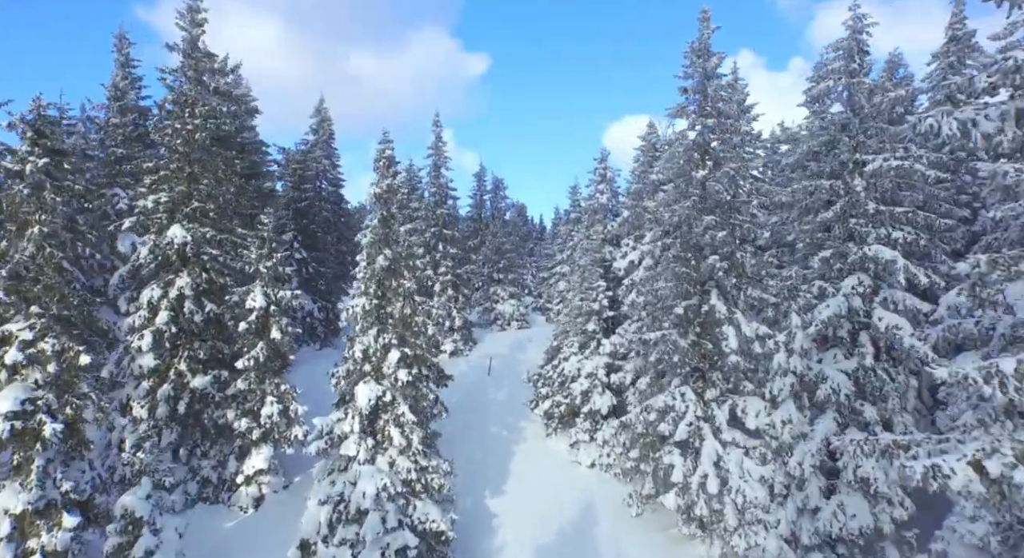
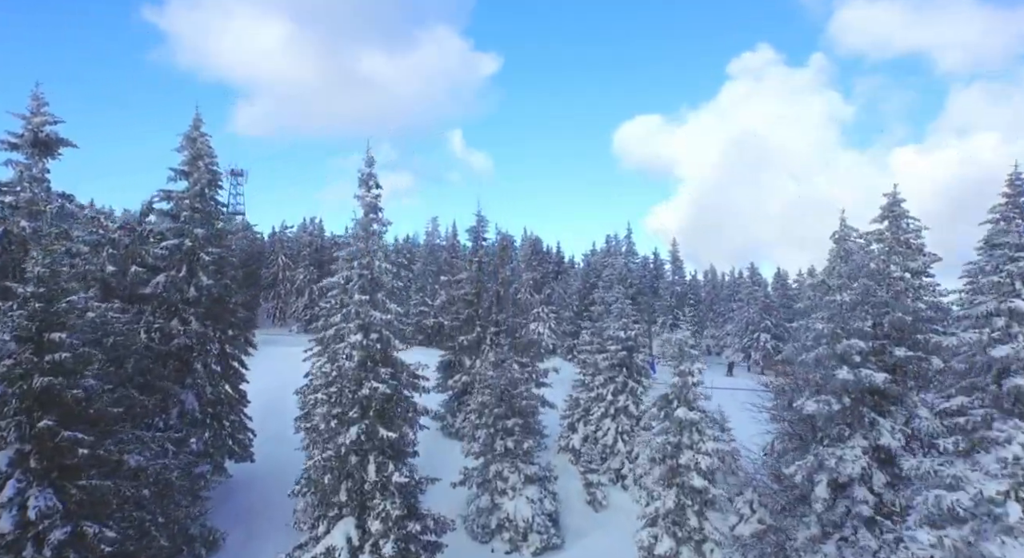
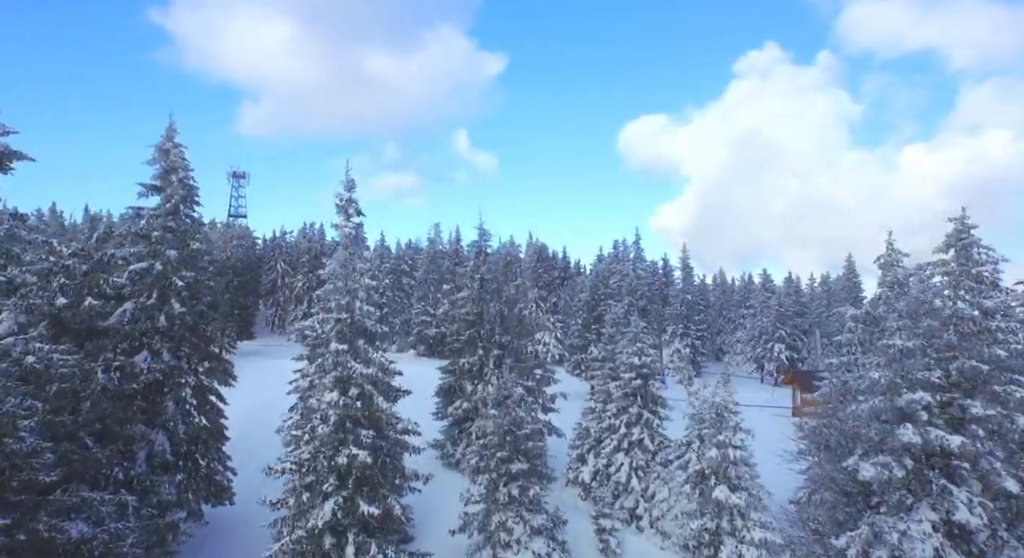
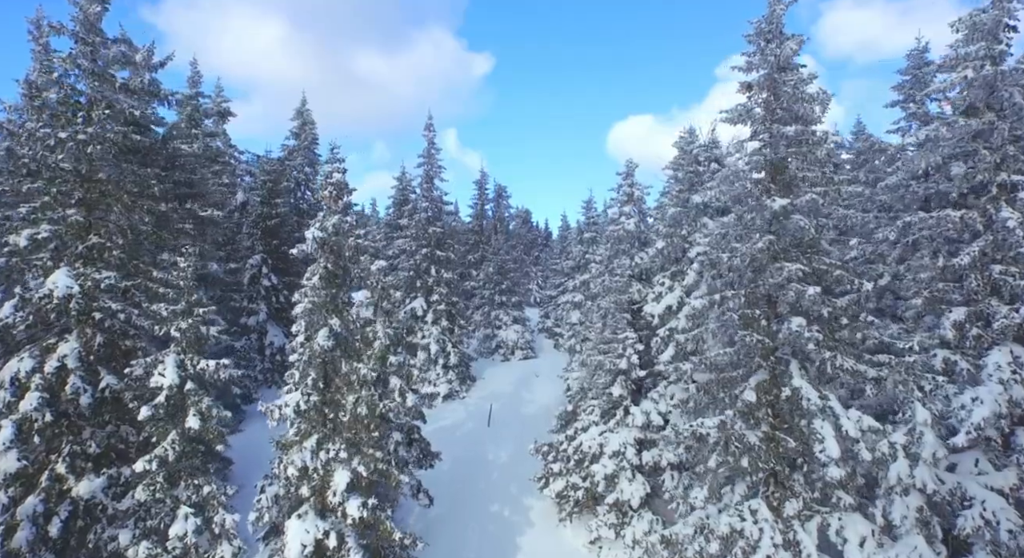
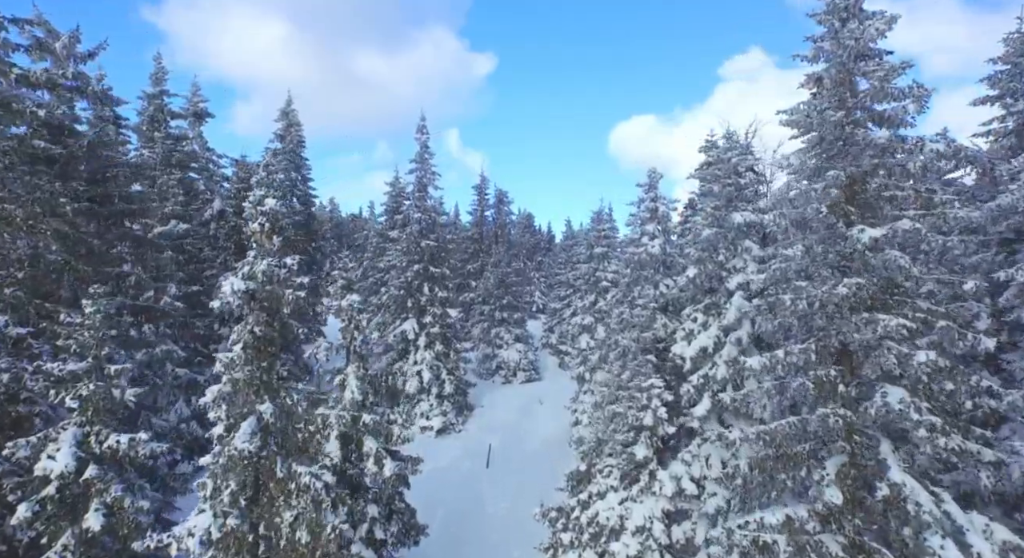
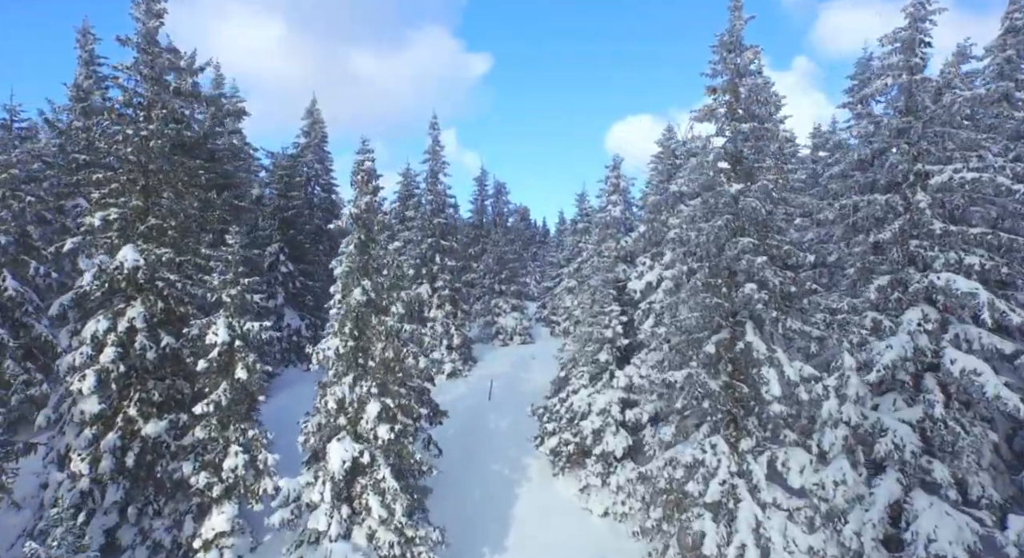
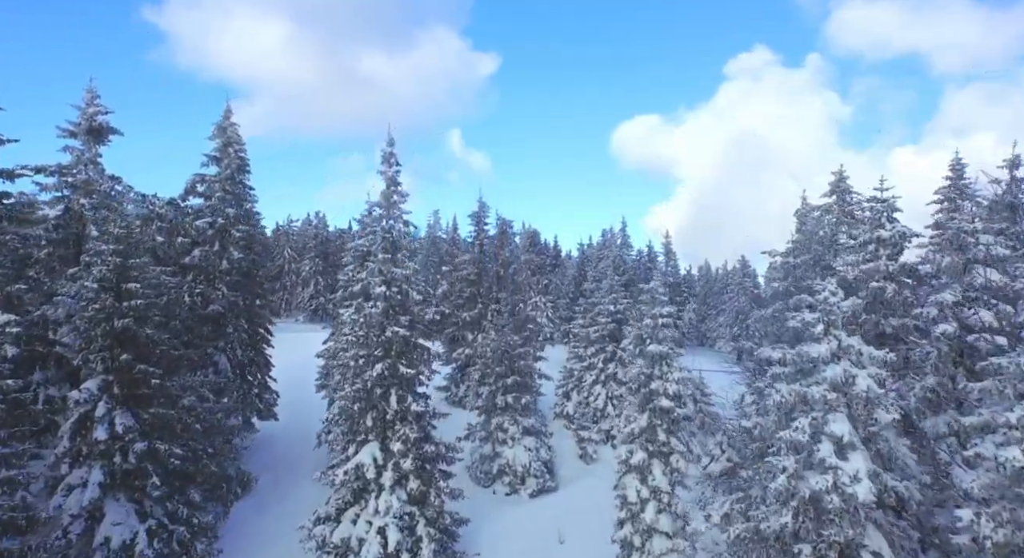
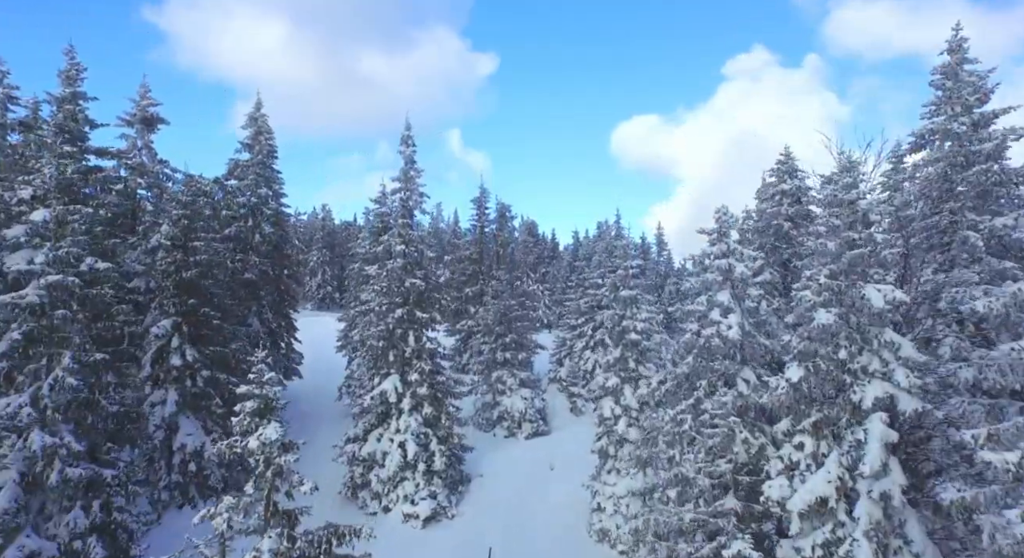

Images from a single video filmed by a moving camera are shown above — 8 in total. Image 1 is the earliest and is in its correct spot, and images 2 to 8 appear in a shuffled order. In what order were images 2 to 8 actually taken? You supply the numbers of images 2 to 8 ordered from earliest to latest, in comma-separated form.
6, 4, 5, 8, 7, 2, 3
